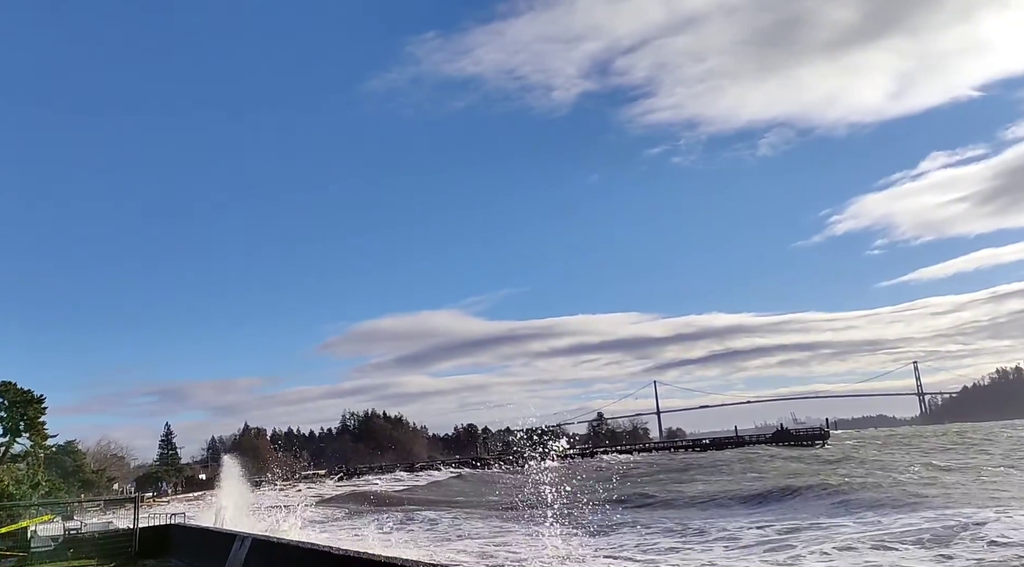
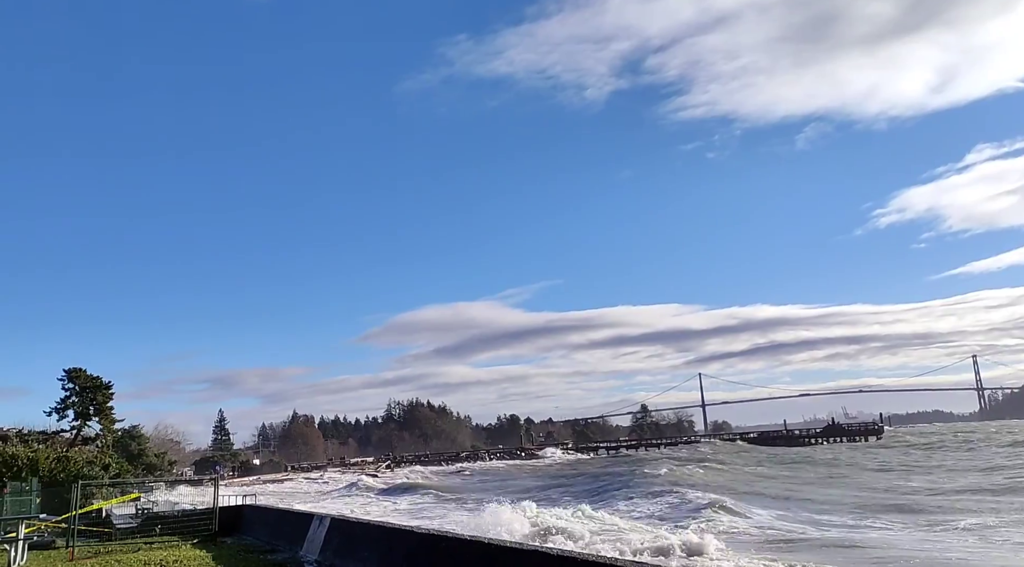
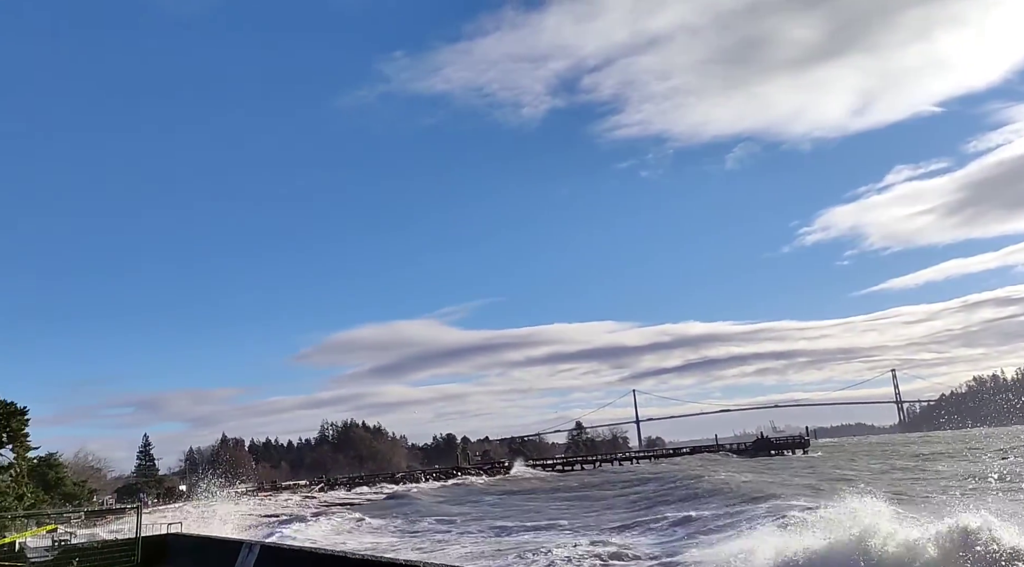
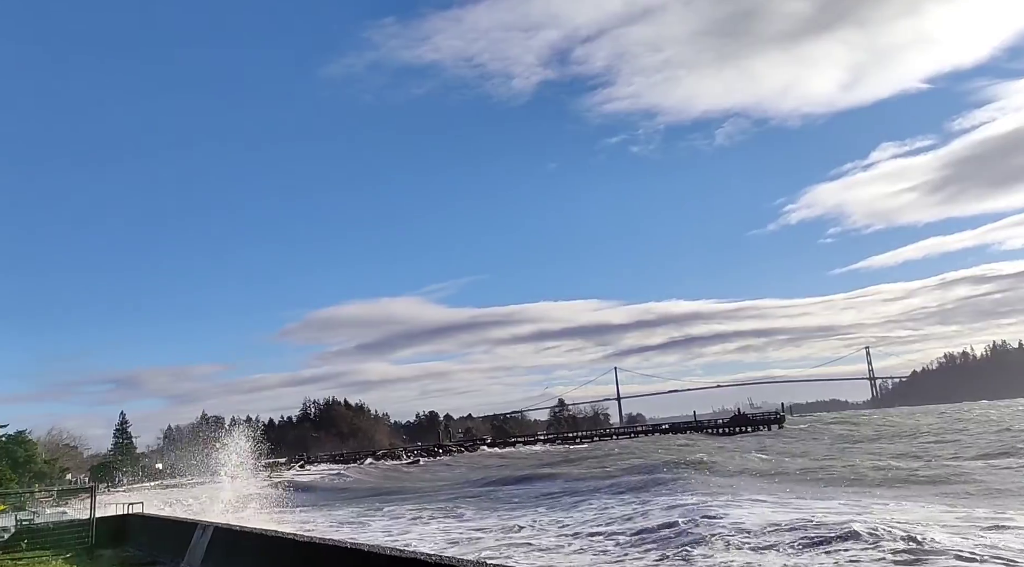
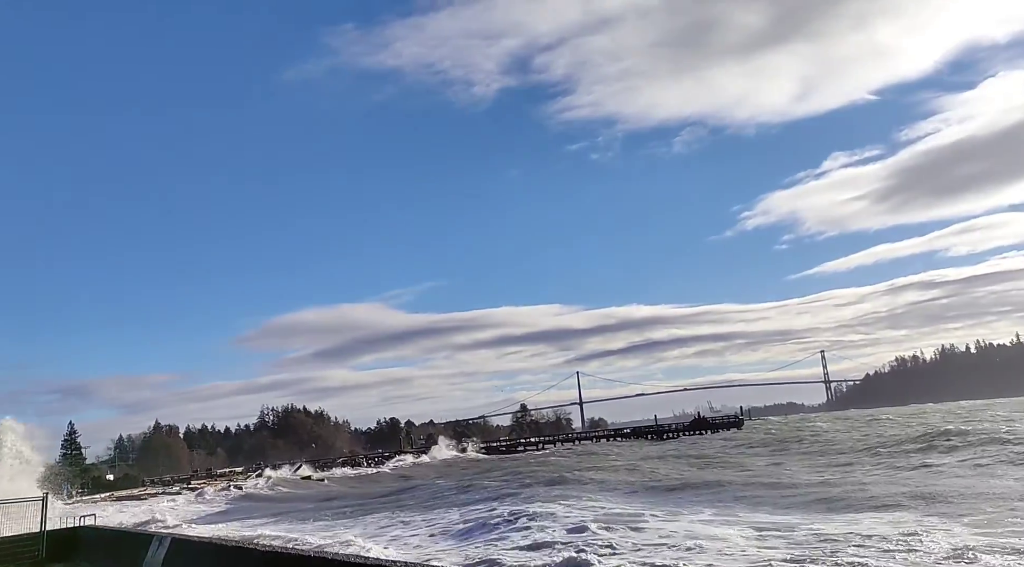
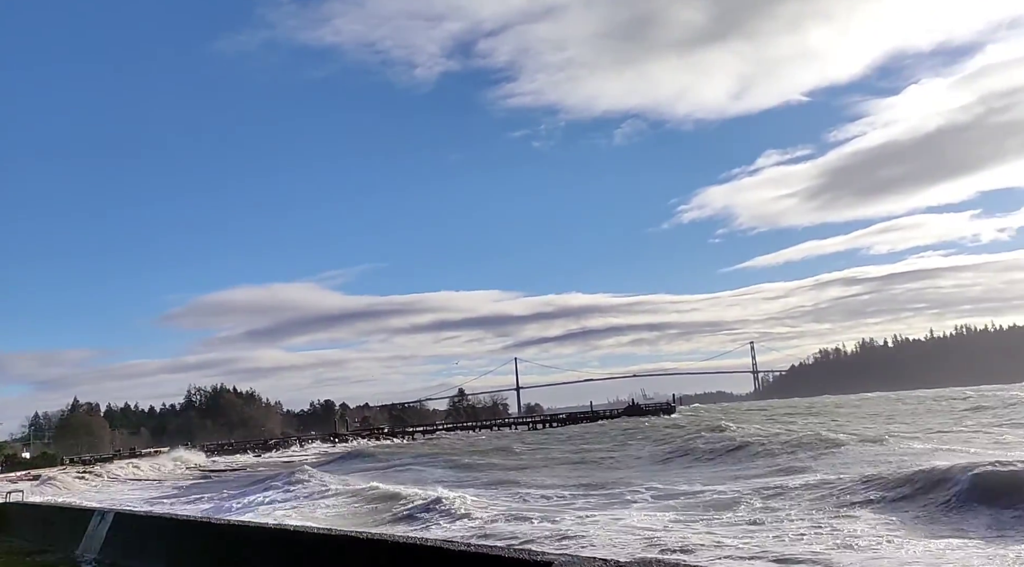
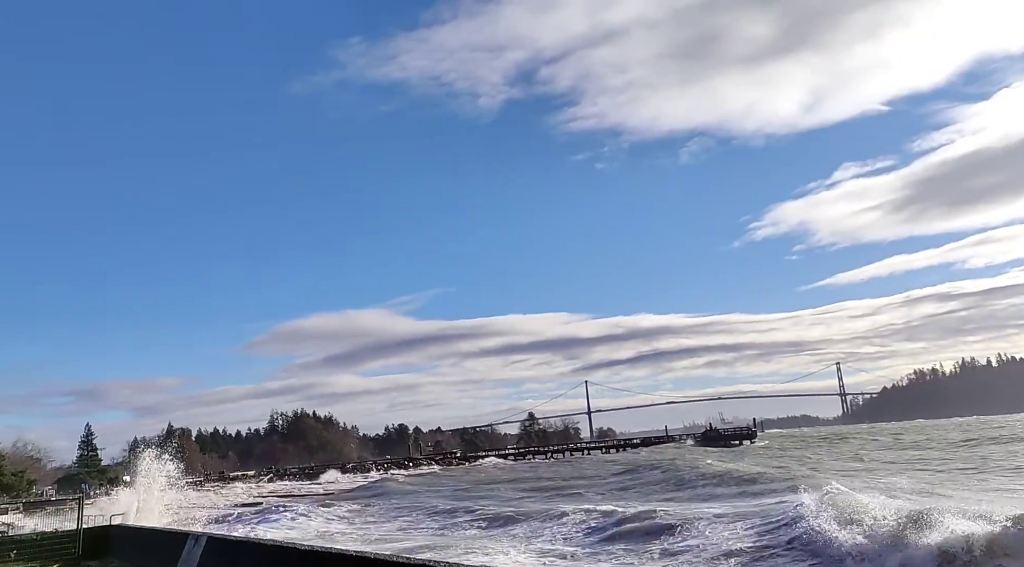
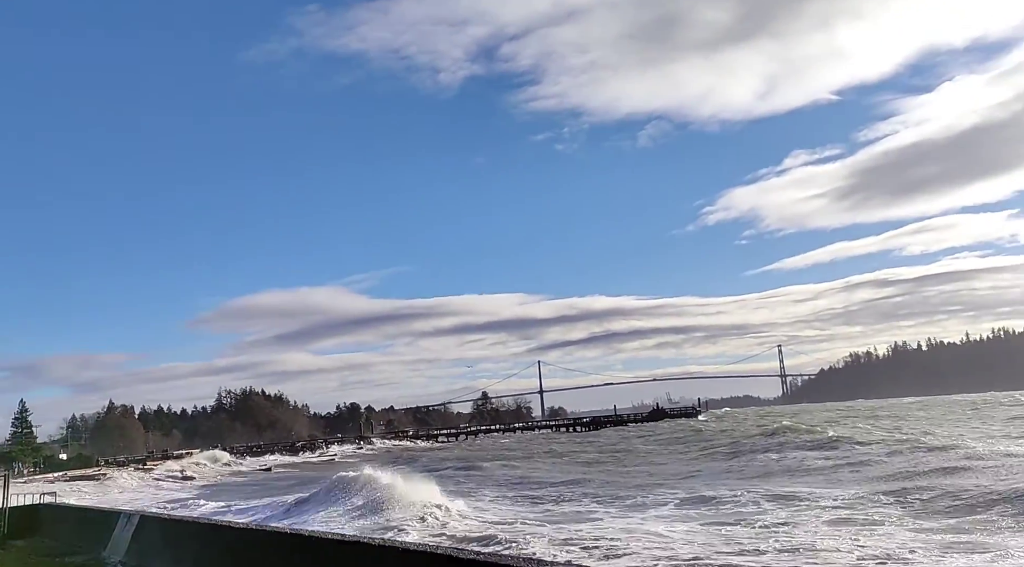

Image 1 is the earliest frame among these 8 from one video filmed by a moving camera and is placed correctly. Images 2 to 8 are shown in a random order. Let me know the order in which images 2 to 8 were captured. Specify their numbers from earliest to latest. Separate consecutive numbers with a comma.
4, 5, 8, 6, 7, 3, 2
